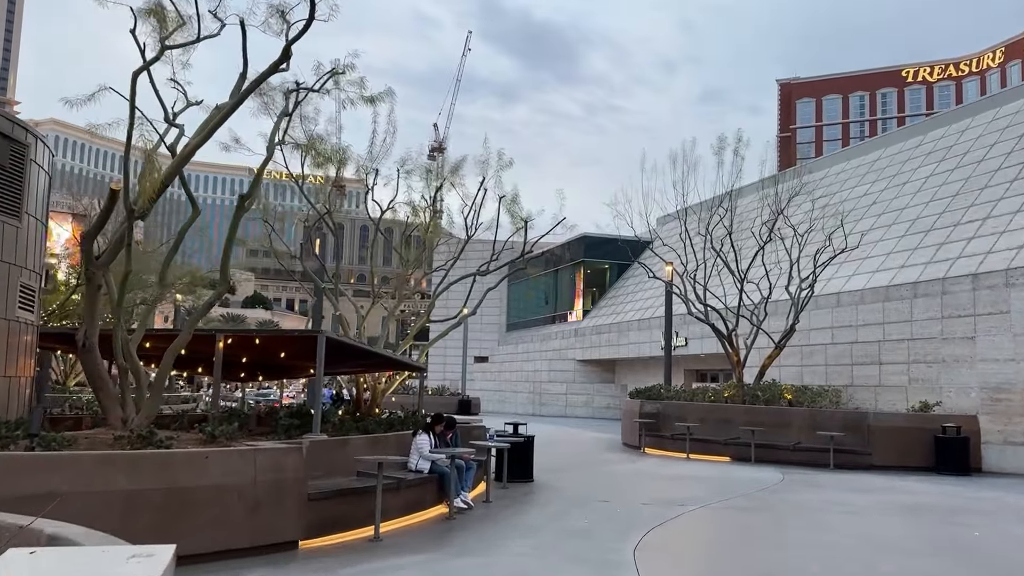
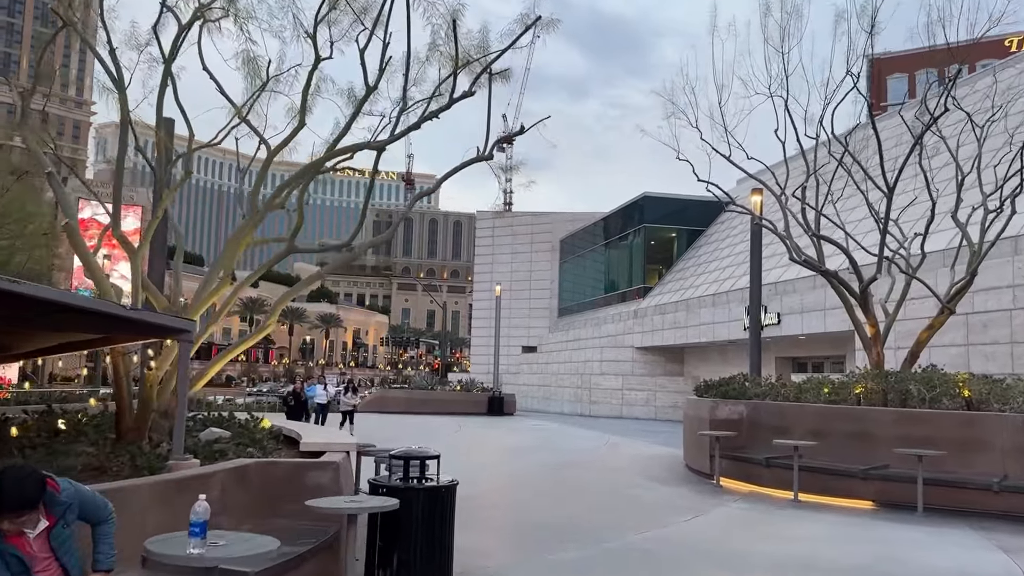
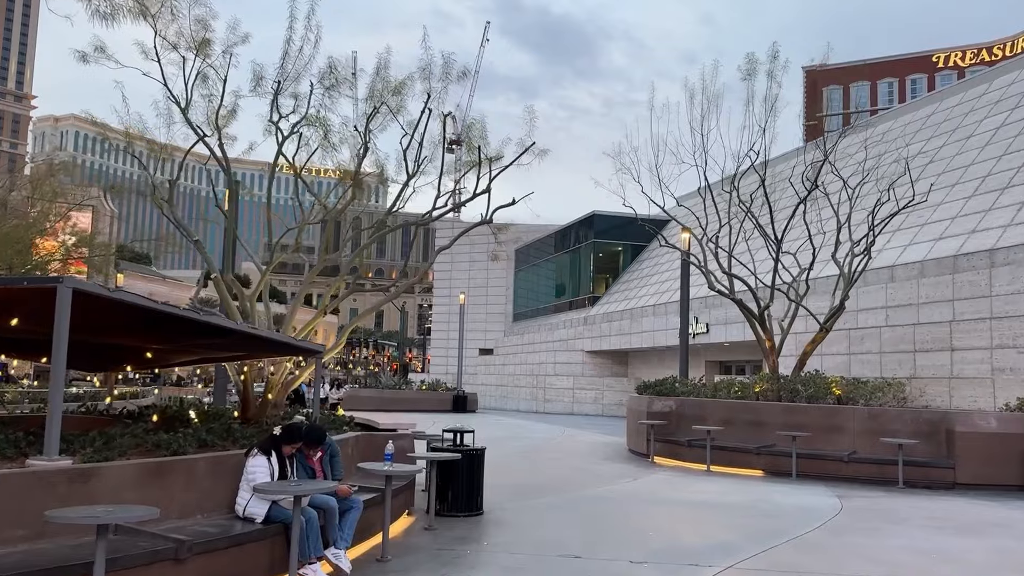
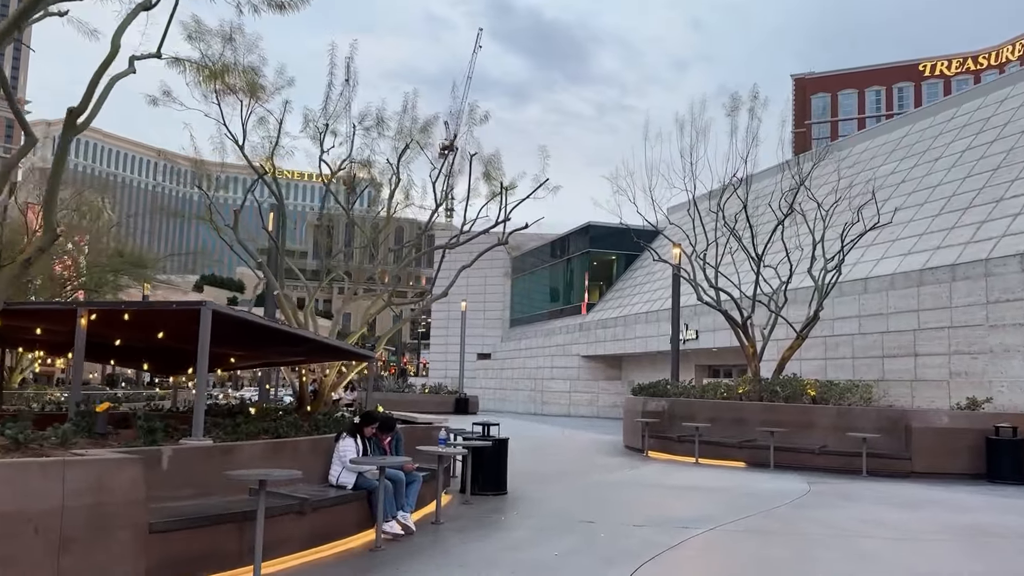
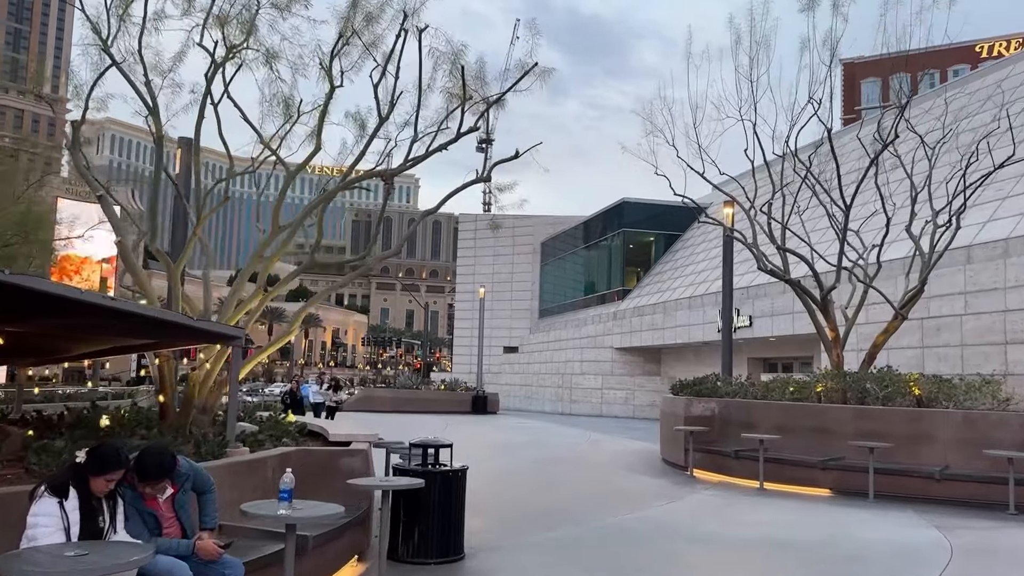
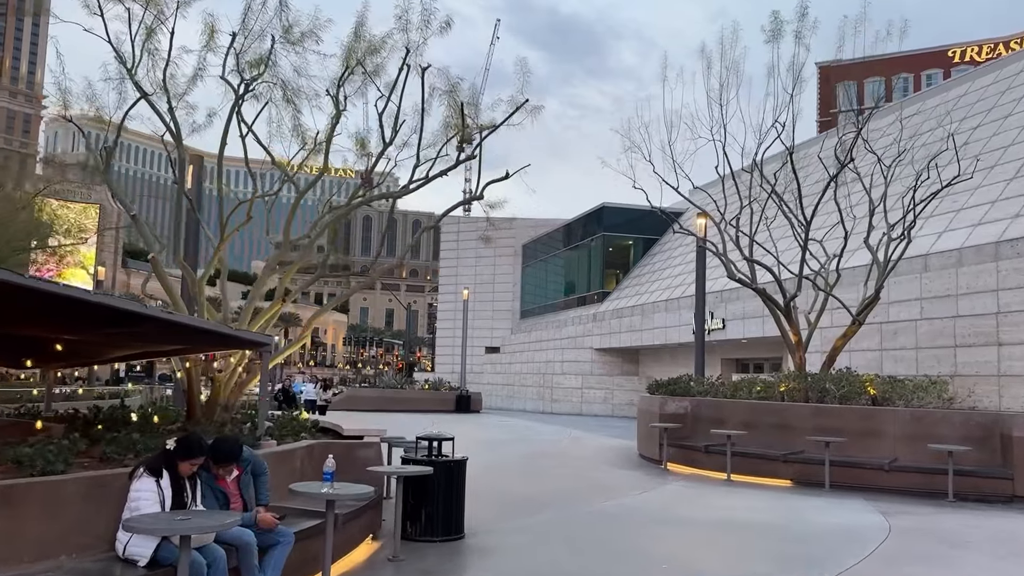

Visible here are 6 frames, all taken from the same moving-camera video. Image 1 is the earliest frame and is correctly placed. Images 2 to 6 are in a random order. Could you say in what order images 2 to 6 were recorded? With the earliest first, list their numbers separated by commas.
4, 3, 6, 5, 2
